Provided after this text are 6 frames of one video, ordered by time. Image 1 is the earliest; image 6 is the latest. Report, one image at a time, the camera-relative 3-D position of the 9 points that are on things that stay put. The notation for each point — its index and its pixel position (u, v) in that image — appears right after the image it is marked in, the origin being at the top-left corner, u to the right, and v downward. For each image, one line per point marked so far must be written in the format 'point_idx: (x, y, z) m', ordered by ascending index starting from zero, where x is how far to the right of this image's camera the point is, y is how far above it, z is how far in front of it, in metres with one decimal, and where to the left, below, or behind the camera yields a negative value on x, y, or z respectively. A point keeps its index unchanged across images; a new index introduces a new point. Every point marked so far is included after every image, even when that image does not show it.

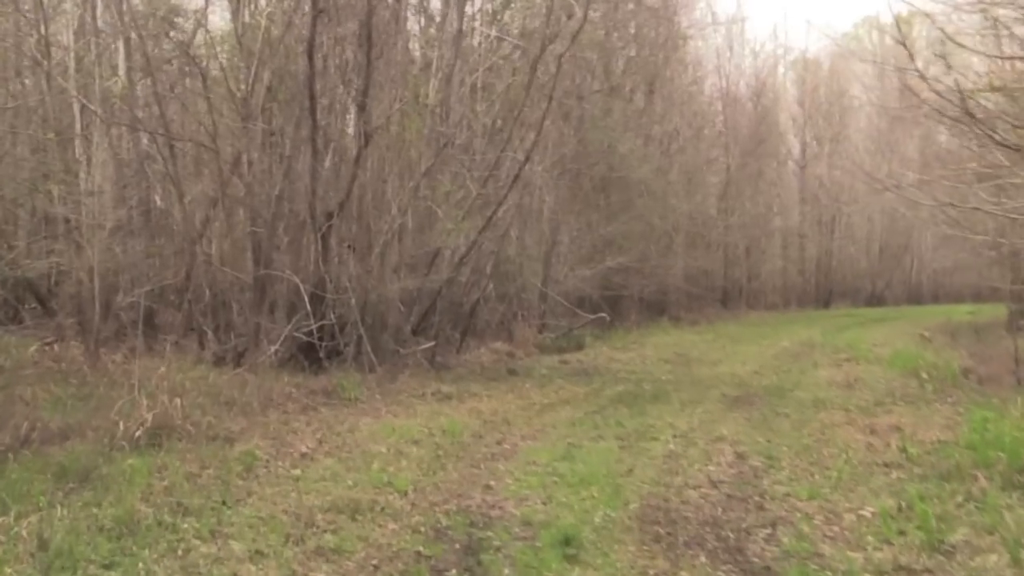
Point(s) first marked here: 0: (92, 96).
0: (-4.3, +2.0, +16.8) m
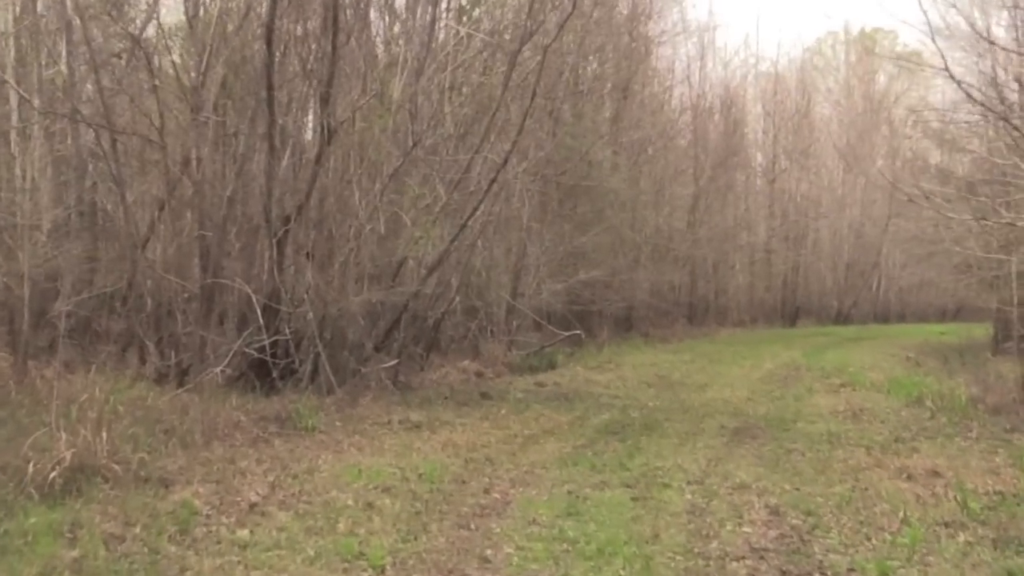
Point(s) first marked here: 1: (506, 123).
0: (-4.5, +1.9, +15.3) m
1: (-0.1, +1.7, +16.9) m
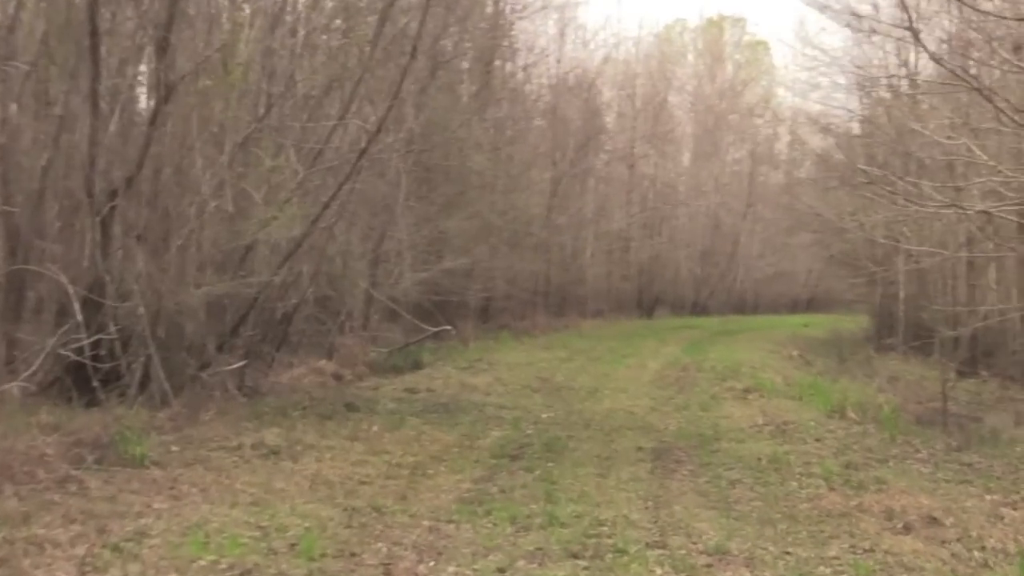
0: (-5.5, +2.0, +12.6) m
1: (-1.2, +1.7, +14.6) m
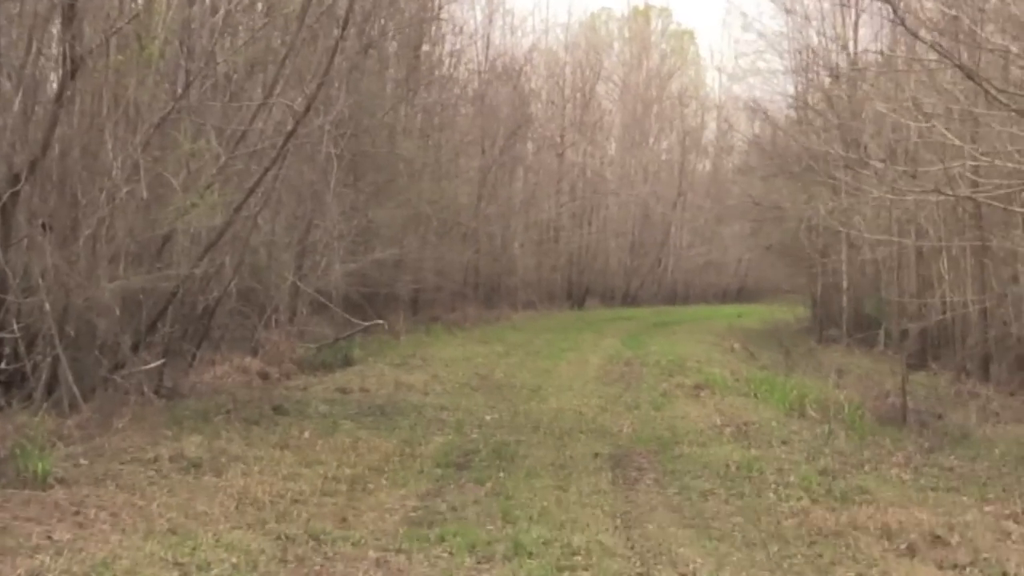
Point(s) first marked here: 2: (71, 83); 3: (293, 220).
0: (-5.9, +2.0, +11.4) m
1: (-1.8, +1.8, +13.6) m
2: (-2.7, +1.3, +10.0) m
3: (-2.3, +0.7, +17.2) m
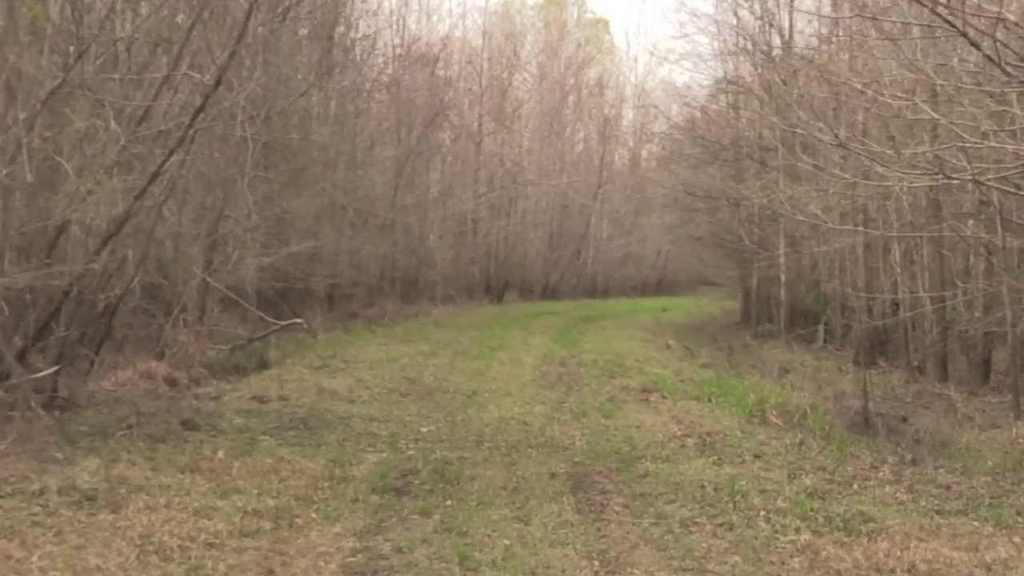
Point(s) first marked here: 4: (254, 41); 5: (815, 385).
0: (-6.3, +2.0, +9.8) m
1: (-2.3, +1.8, +12.3) m
2: (-3.0, +1.3, +8.6) m
3: (-3.0, +0.8, +15.8) m
4: (-2.3, +2.2, +14.9) m
5: (+2.9, -0.9, +15.9) m
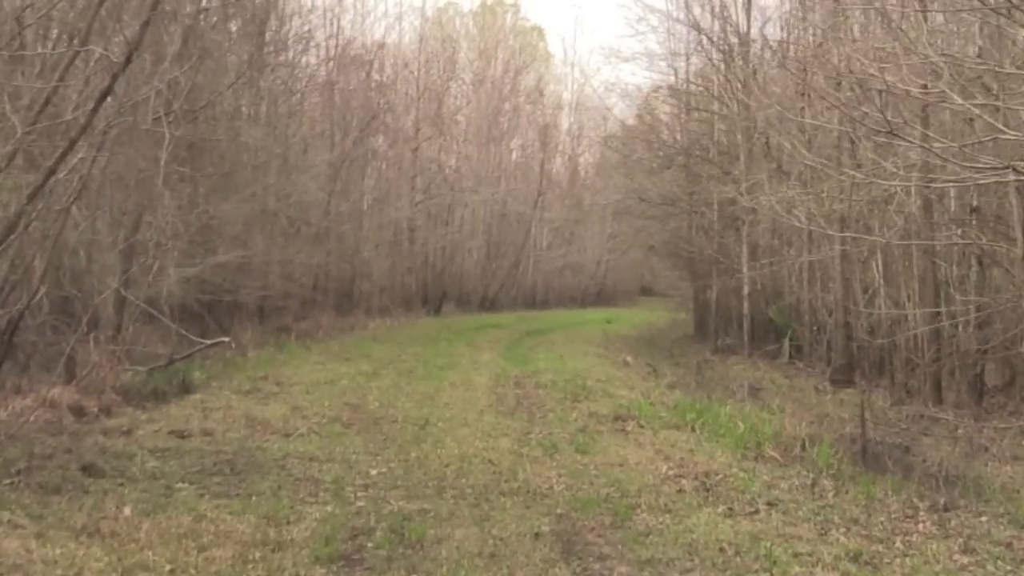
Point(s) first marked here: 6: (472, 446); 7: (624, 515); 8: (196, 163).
0: (-6.4, +1.9, +8.0) m
1: (-2.5, +1.7, +10.6) m
2: (-3.1, +1.2, +6.9) m
3: (-3.4, +0.6, +14.1) m
4: (-2.7, +2.1, +13.2) m
5: (+2.5, -1.0, +14.4) m
6: (-0.3, -1.0, +10.2) m
7: (+0.5, -1.1, +7.9) m
8: (-3.8, +1.5, +19.5) m
